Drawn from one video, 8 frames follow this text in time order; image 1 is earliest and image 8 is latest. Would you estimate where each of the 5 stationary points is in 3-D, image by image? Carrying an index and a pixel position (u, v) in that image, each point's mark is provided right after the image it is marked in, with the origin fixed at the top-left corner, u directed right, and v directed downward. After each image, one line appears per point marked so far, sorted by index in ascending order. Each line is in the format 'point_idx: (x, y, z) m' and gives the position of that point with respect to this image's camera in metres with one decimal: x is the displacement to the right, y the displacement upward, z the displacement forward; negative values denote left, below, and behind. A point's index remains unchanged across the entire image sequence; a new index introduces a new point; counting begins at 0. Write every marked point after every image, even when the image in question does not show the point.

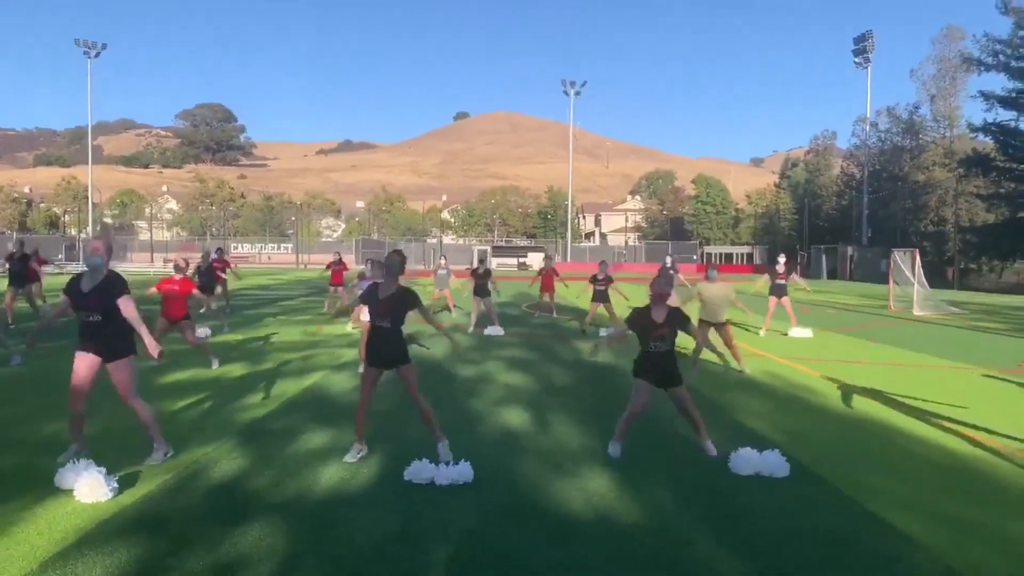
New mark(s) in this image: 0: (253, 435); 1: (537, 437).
0: (-2.5, -1.4, +8.6) m
1: (+0.3, -1.5, +8.7) m
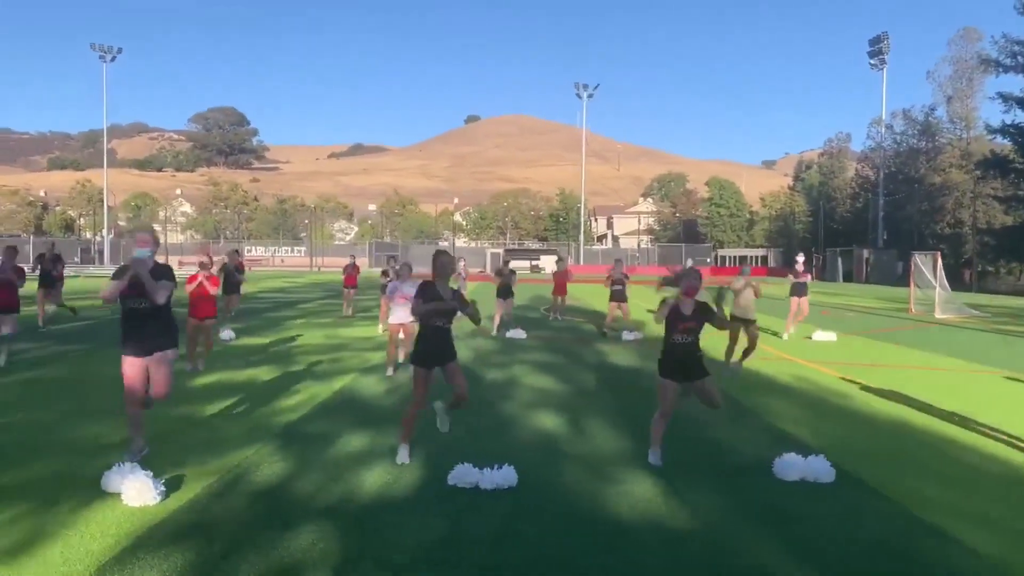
0: (-2.2, -1.5, +8.6) m
1: (+0.6, -1.5, +8.7) m
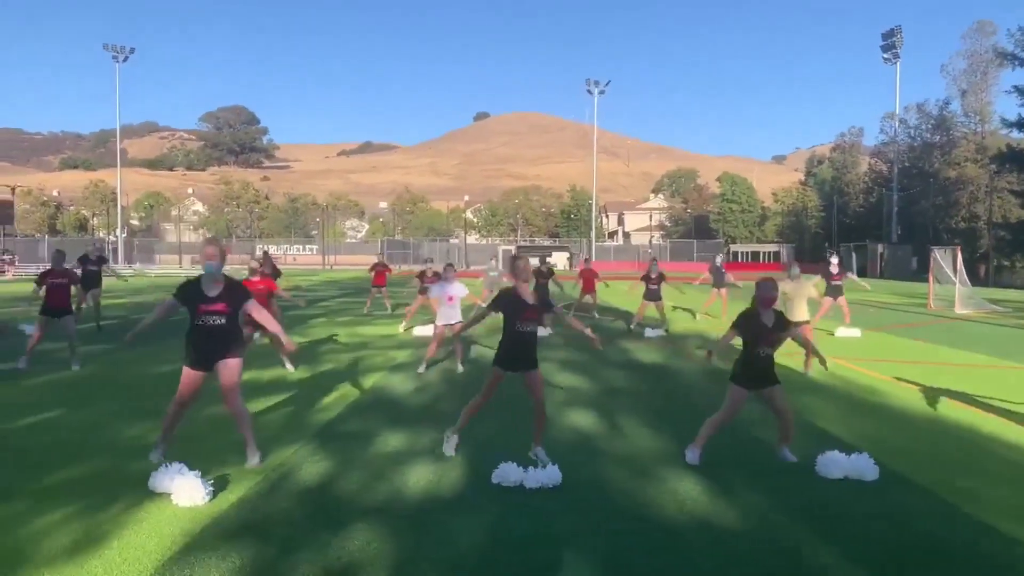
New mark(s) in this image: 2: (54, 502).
0: (-1.8, -1.5, +8.7) m
1: (+1.0, -1.5, +8.7) m
2: (-3.3, -1.6, +6.4) m
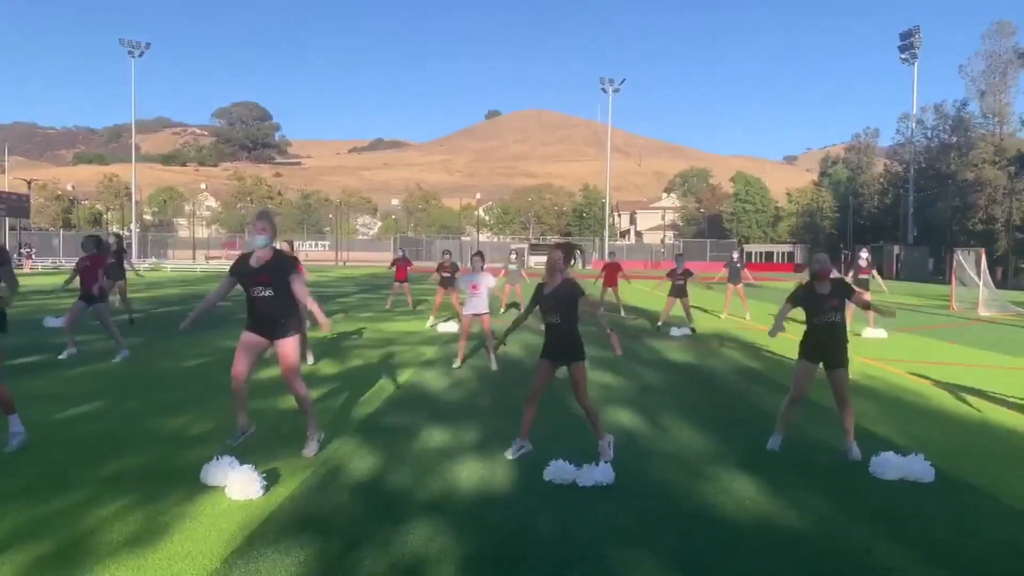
0: (-1.4, -1.4, +8.6) m
1: (+1.4, -1.5, +8.6) m
2: (-2.9, -1.5, +6.4) m
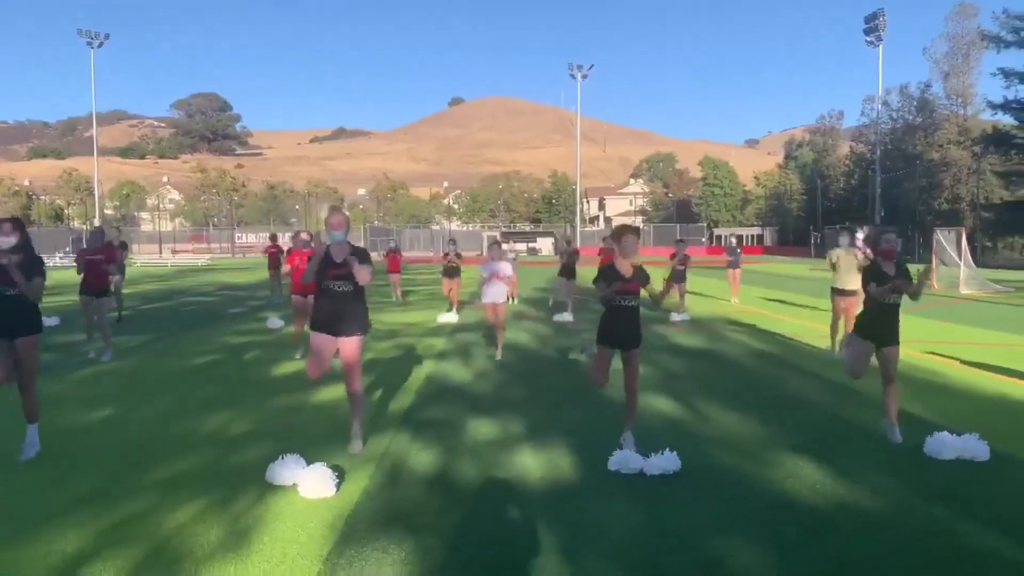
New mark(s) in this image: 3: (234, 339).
0: (-0.9, -1.3, +8.5) m
1: (+1.9, -1.3, +8.7) m
2: (-2.4, -1.5, +6.2) m
3: (-4.9, -0.9, +15.5) m
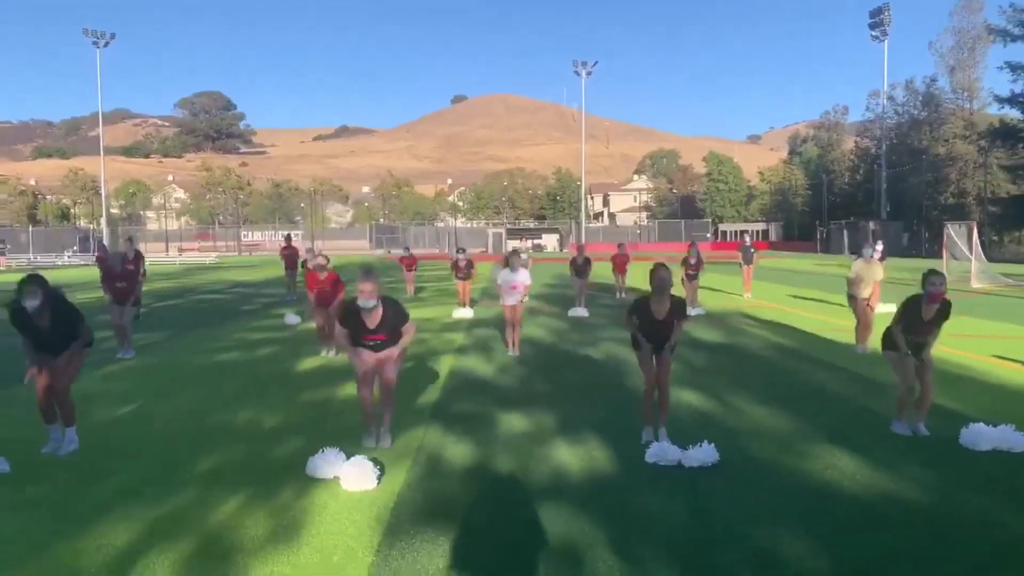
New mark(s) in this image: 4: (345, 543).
0: (-0.6, -1.3, +8.6) m
1: (+2.2, -1.3, +8.7) m
2: (-2.1, -1.4, +6.3) m
3: (-4.6, -0.8, +15.5) m
4: (-1.0, -1.5, +5.2) m
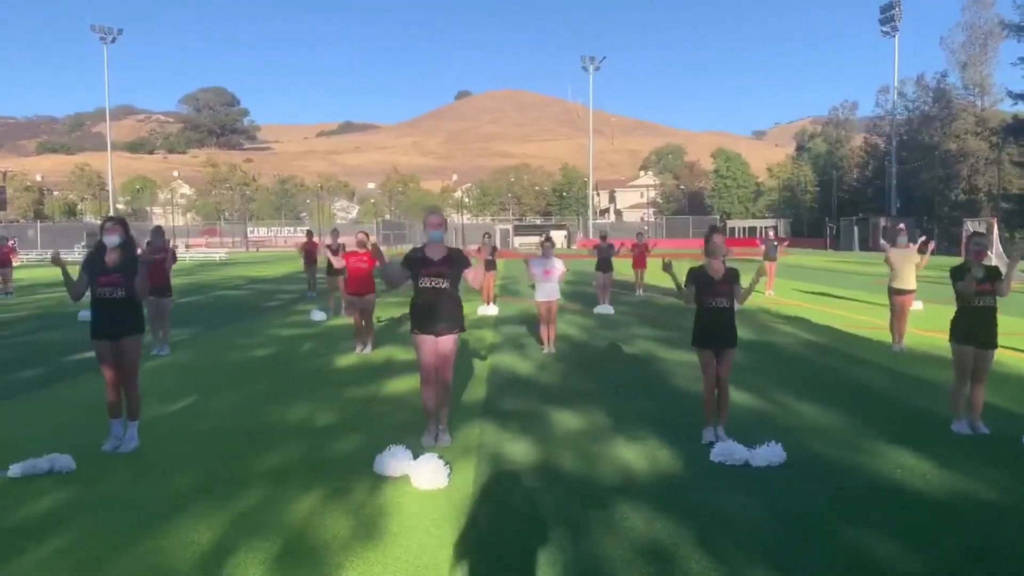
0: (-0.1, -1.3, +8.6) m
1: (+2.7, -1.2, +8.7) m
2: (-1.6, -1.4, +6.2) m
3: (-4.1, -0.8, +15.5) m
4: (-0.5, -1.5, +5.2) m
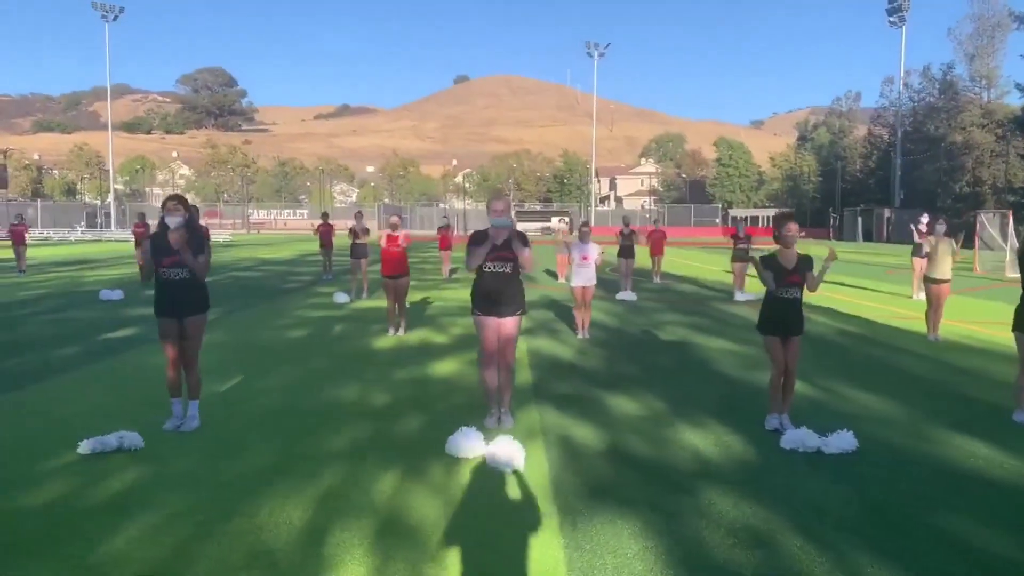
0: (+0.4, -1.1, +8.5) m
1: (+3.2, -1.1, +8.6) m
2: (-1.0, -1.3, +6.2) m
3: (-3.6, -0.5, +15.4) m
4: (+0.1, -1.4, +5.2) m
